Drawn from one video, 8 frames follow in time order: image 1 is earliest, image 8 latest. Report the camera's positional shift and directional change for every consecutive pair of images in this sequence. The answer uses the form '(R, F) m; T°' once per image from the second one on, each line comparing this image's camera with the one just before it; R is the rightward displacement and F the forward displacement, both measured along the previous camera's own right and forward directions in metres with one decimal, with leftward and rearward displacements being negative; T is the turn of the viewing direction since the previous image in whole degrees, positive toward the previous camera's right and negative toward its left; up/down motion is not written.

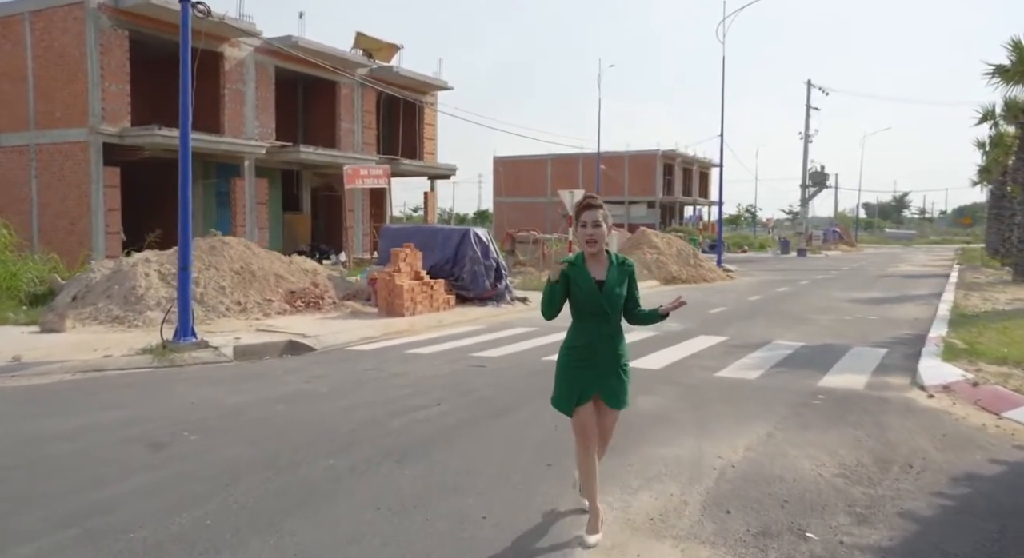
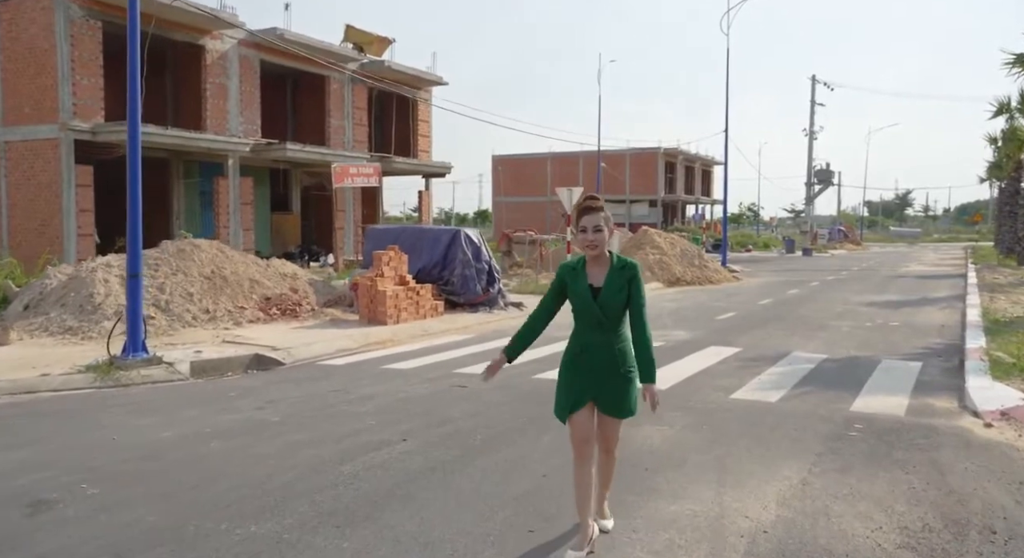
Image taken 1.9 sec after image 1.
(+0.2, +1.2) m; 0°
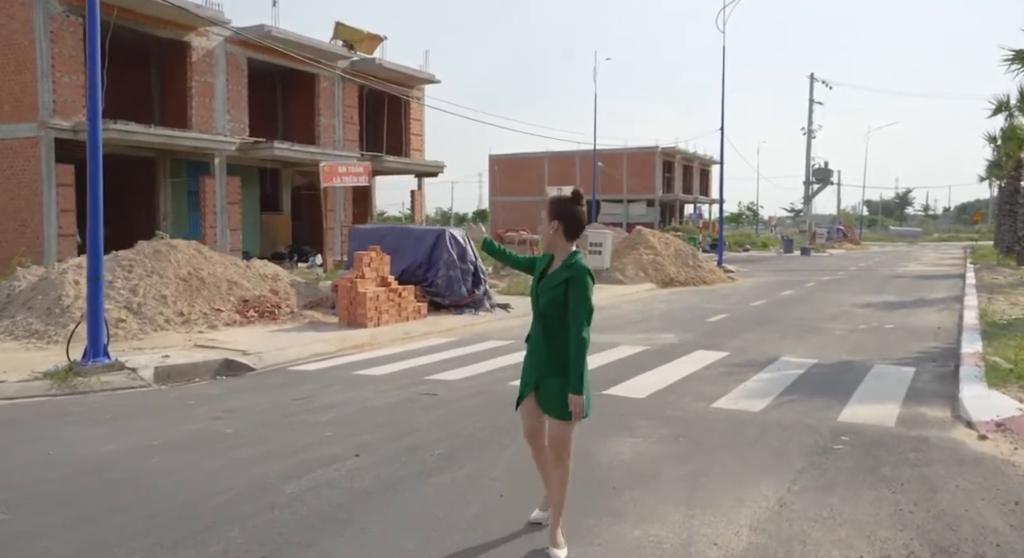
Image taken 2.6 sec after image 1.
(+0.3, +0.4) m; 0°
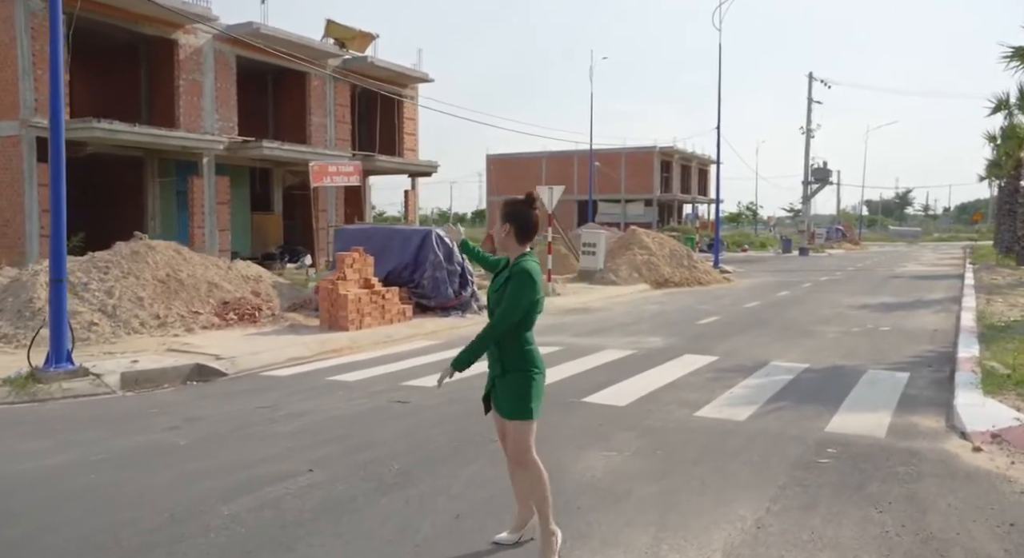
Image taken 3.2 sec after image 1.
(+0.3, +0.4) m; 0°
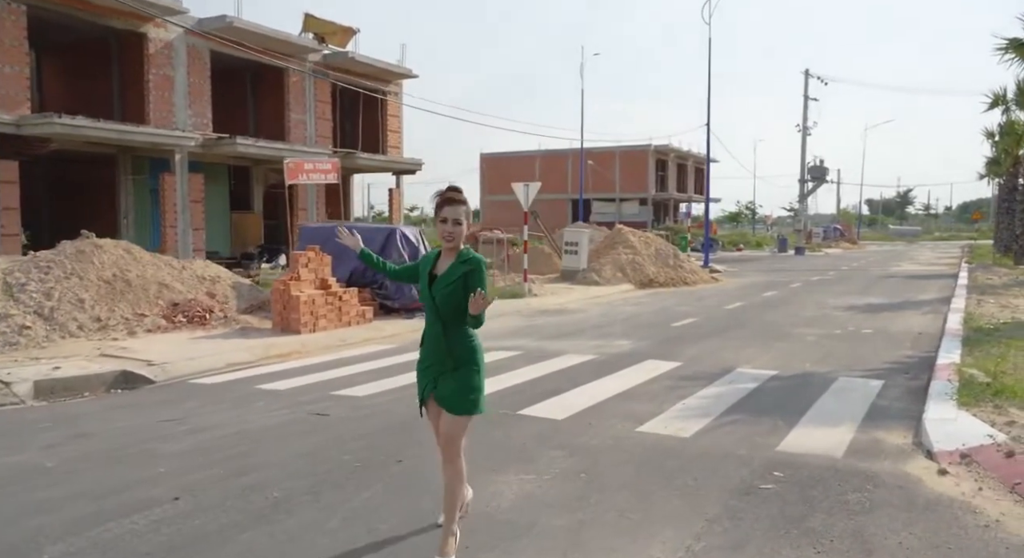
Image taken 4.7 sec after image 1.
(+0.7, +0.7) m; 0°
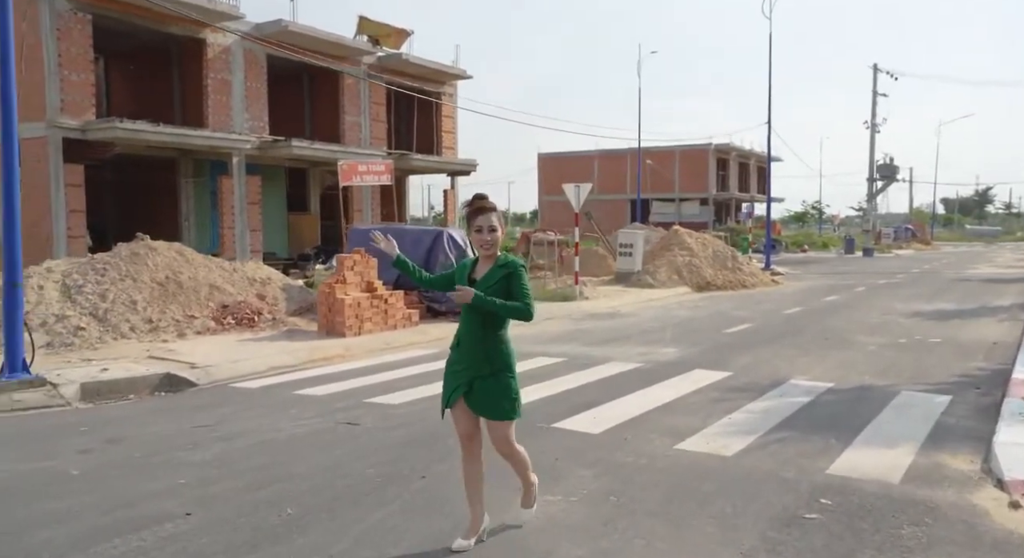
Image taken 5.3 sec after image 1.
(+0.2, +0.3) m; -4°
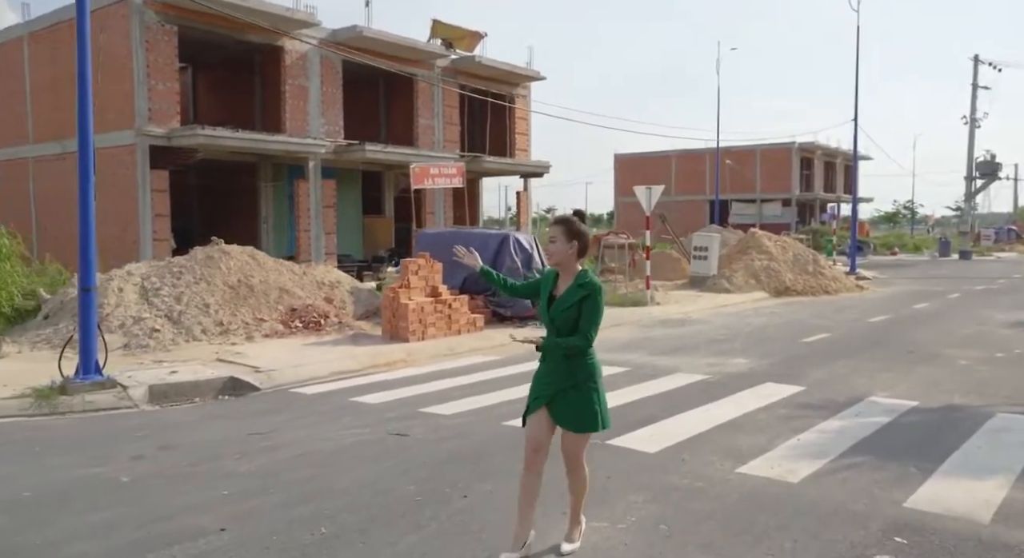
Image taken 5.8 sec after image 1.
(+0.2, +0.2) m; -6°
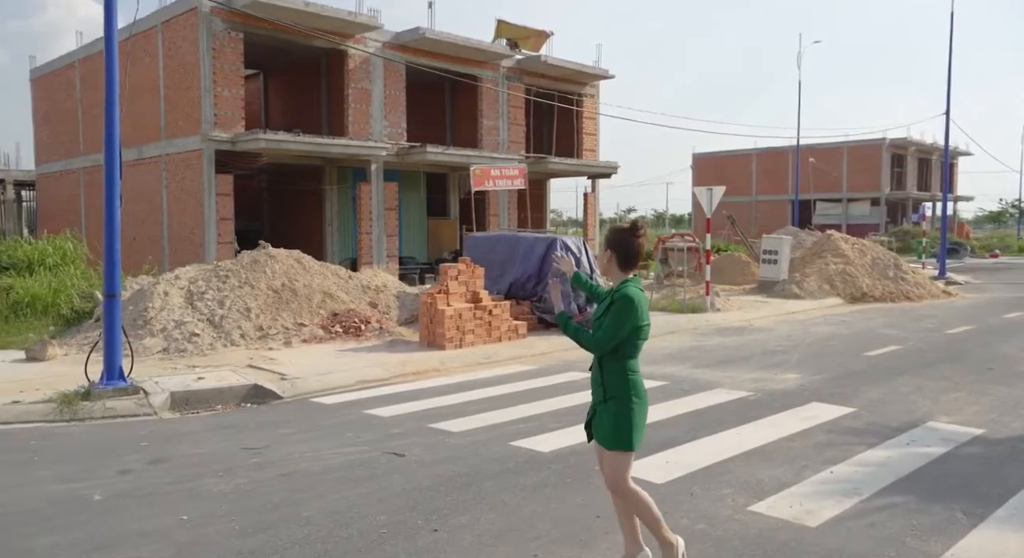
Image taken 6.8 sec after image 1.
(+0.6, +0.5) m; -6°
